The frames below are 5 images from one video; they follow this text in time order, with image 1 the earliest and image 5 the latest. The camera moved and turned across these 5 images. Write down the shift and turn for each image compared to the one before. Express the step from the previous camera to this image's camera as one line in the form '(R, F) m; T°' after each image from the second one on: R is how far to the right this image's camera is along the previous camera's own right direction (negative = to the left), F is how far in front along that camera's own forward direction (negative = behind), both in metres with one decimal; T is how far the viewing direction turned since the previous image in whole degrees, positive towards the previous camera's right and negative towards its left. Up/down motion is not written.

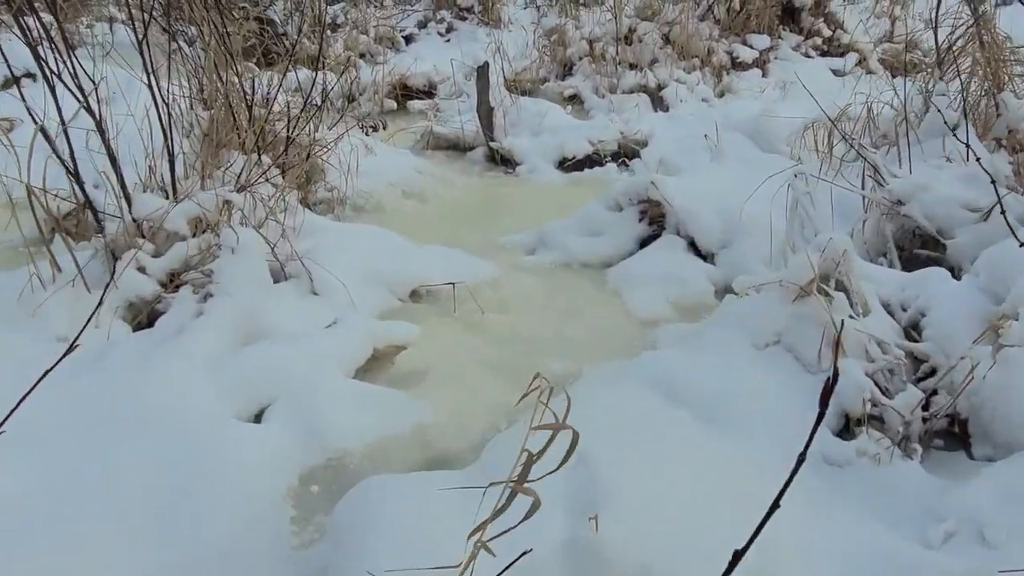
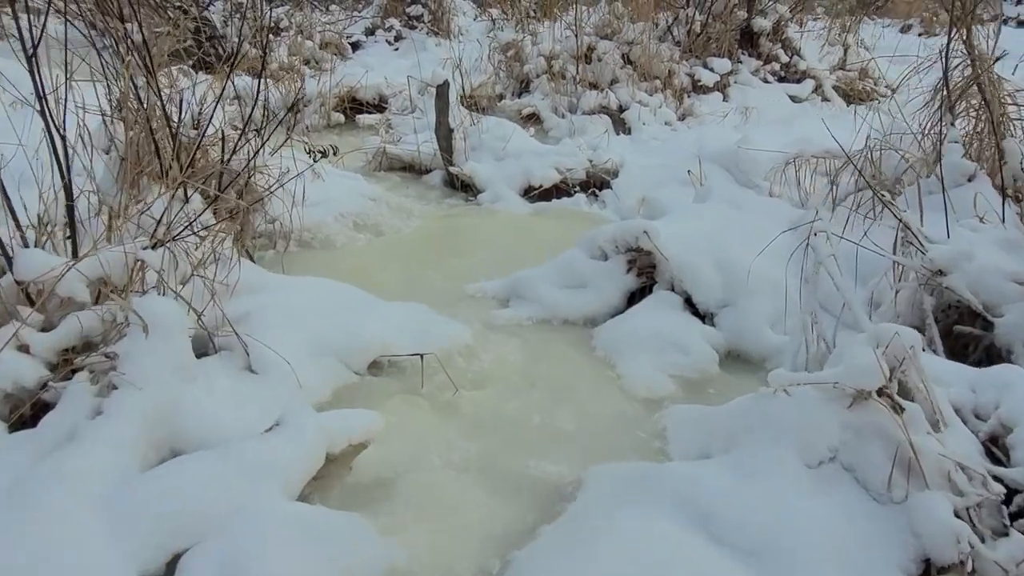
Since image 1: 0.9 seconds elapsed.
(-0.1, +0.4) m; +4°
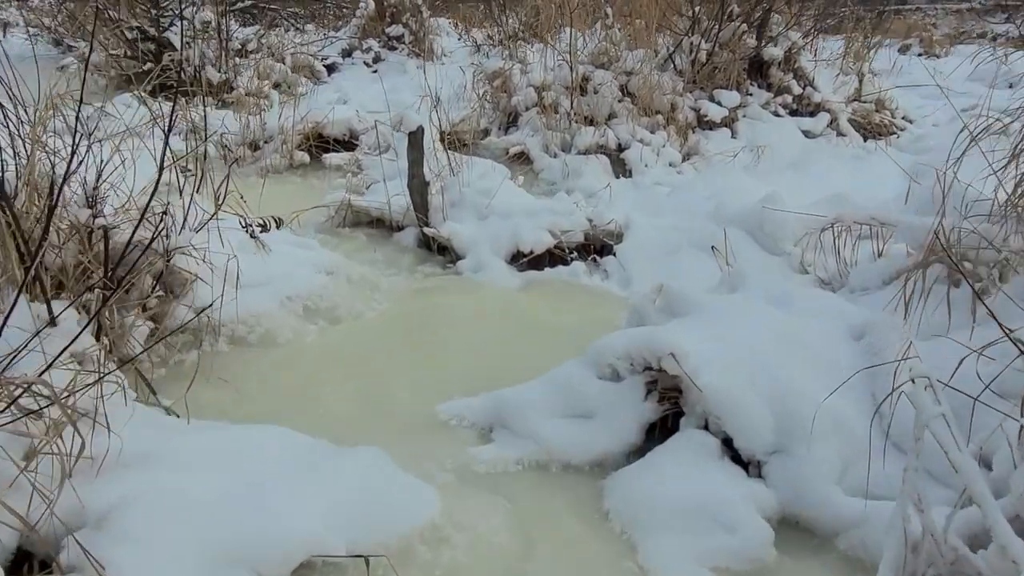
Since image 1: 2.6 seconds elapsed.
(0.0, +0.6) m; +1°
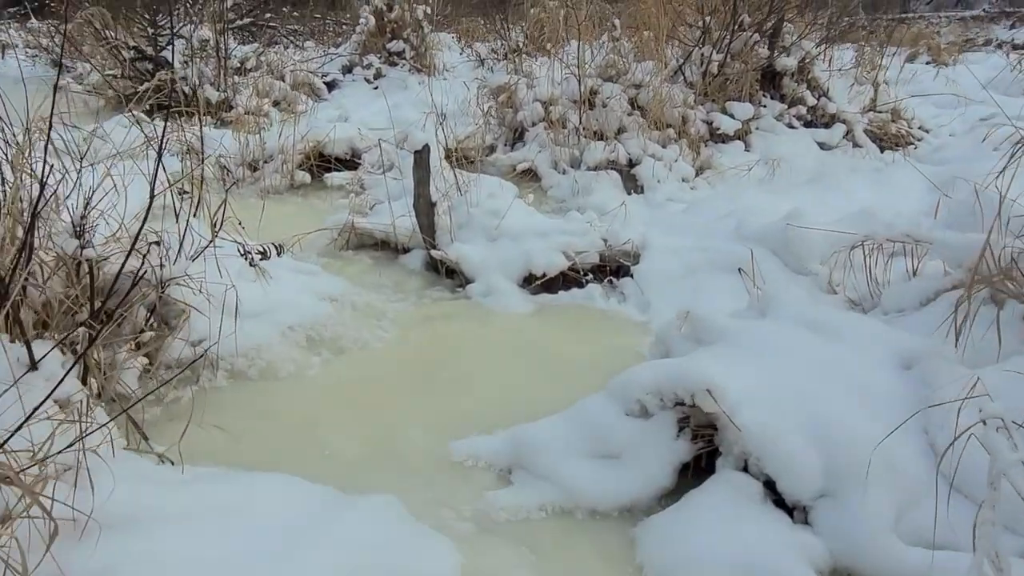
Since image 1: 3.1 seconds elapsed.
(0.0, +0.2) m; 0°
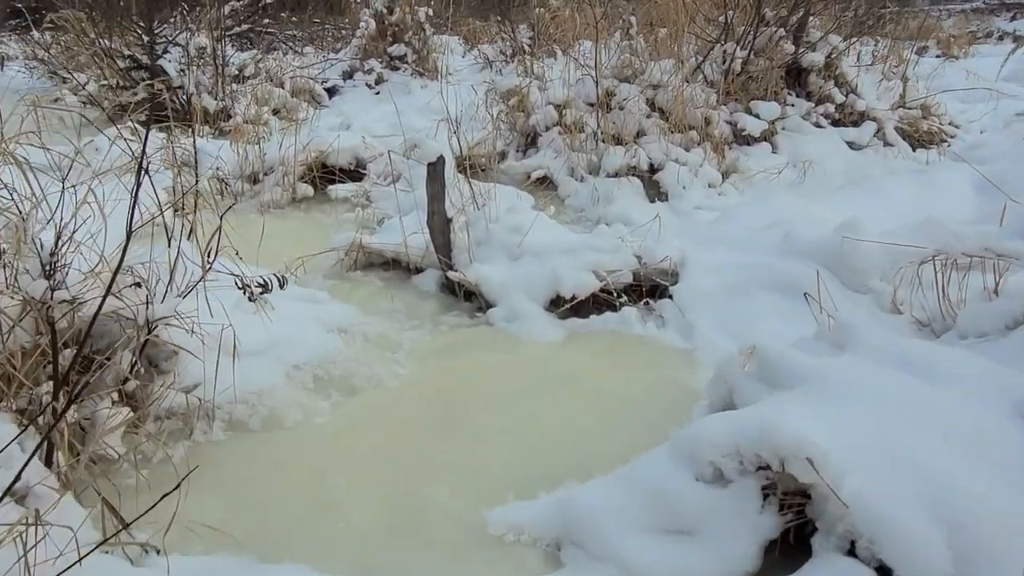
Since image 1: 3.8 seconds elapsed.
(-0.1, +0.3) m; 0°
